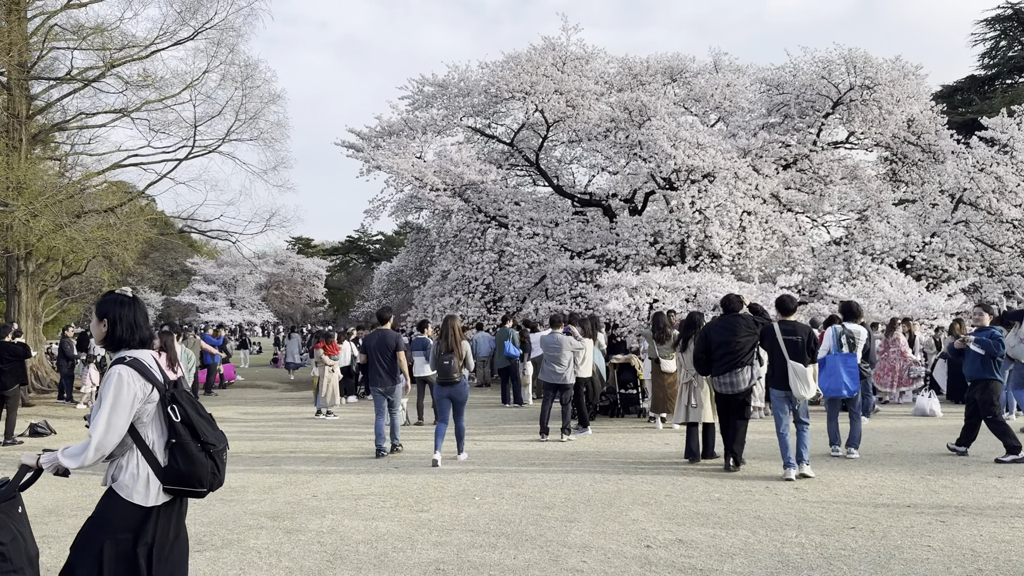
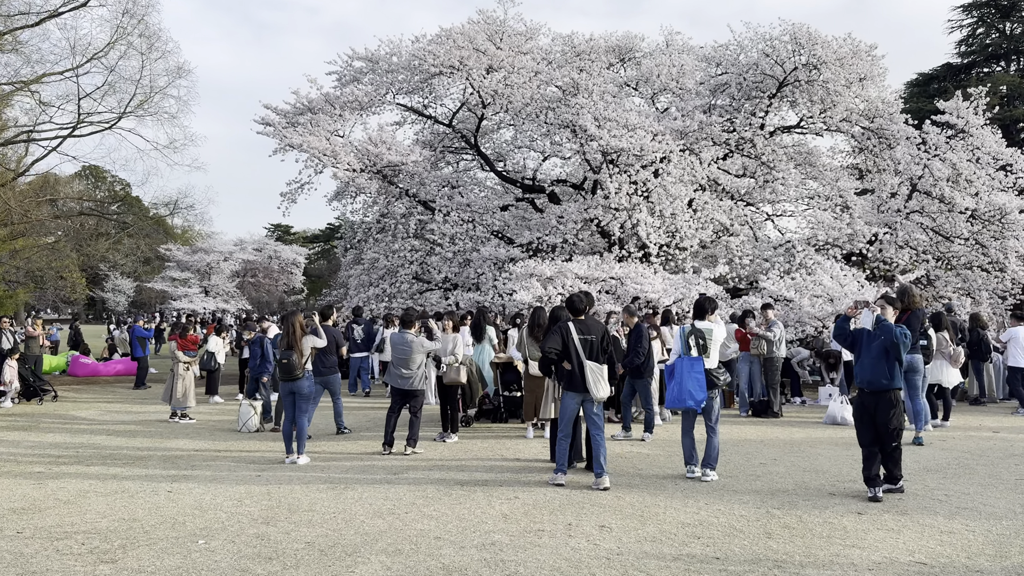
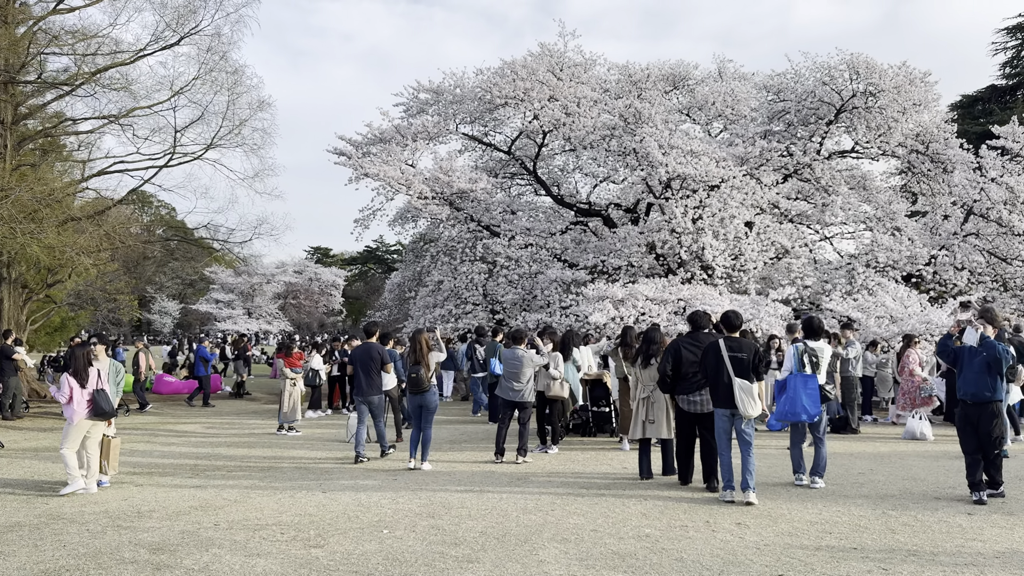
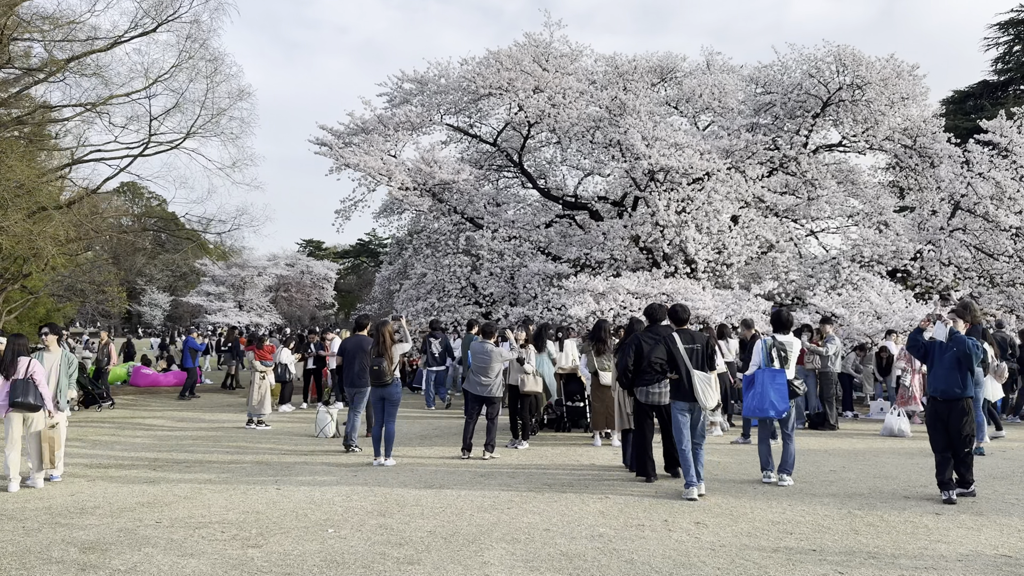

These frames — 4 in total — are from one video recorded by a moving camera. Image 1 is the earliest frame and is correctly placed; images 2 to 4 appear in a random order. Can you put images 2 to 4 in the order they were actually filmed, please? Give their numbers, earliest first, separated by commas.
3, 4, 2
